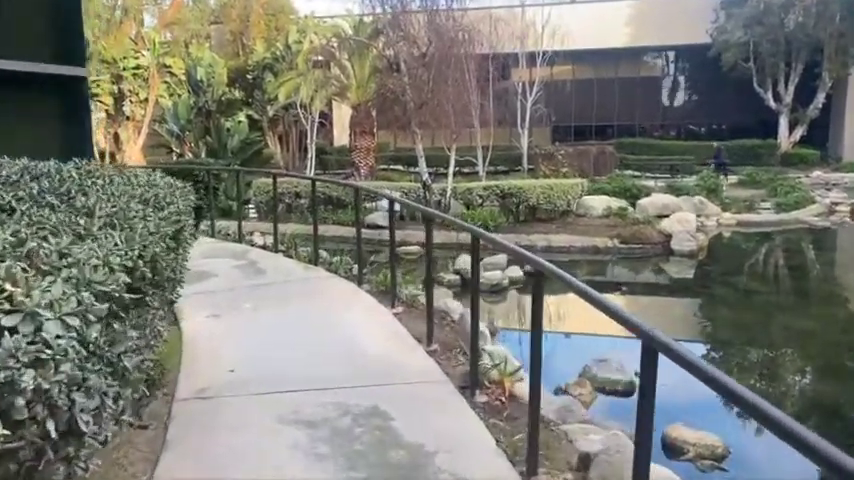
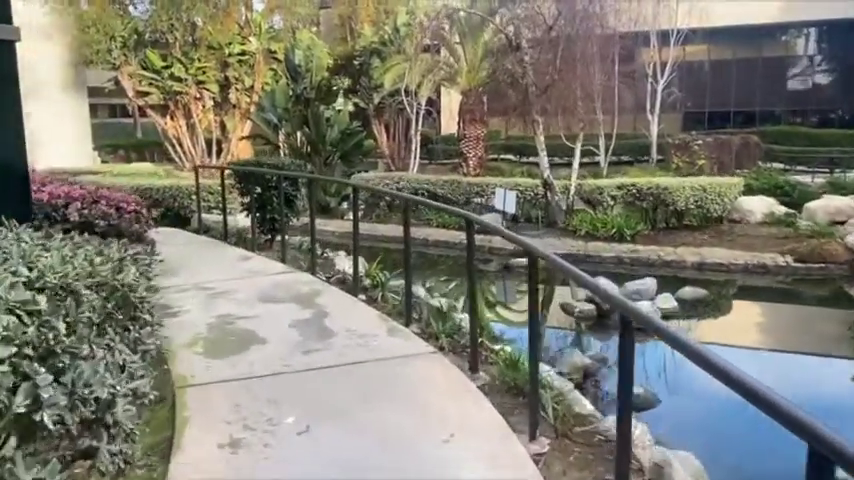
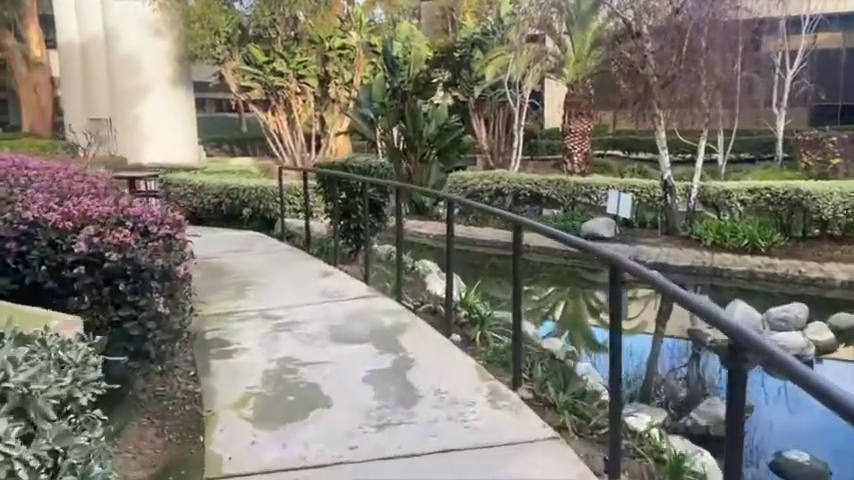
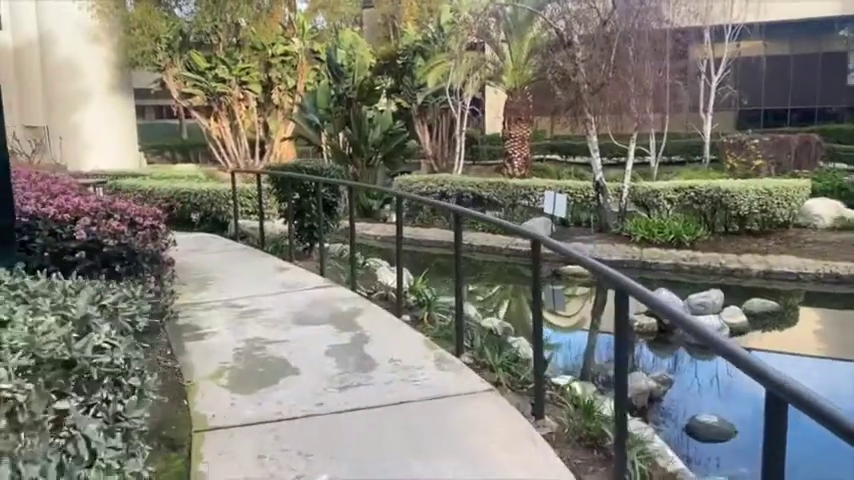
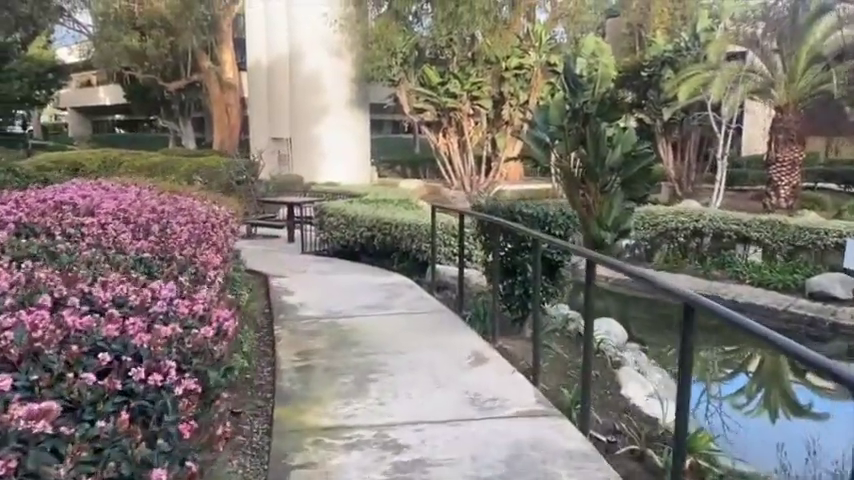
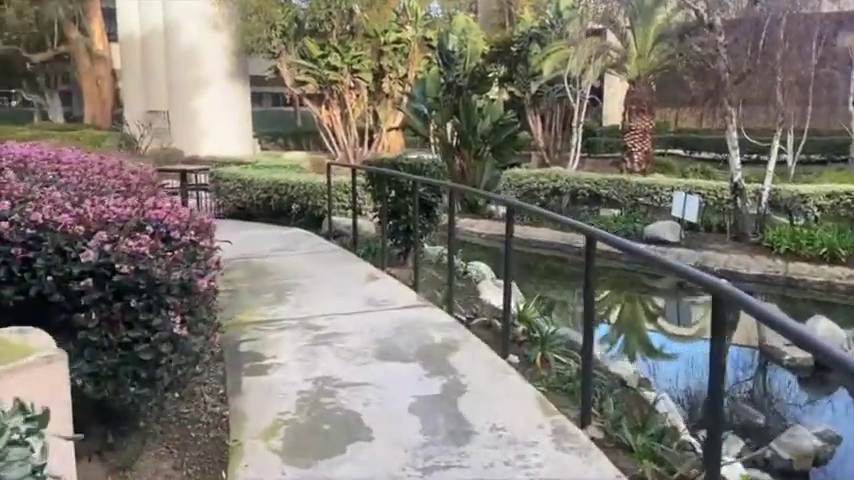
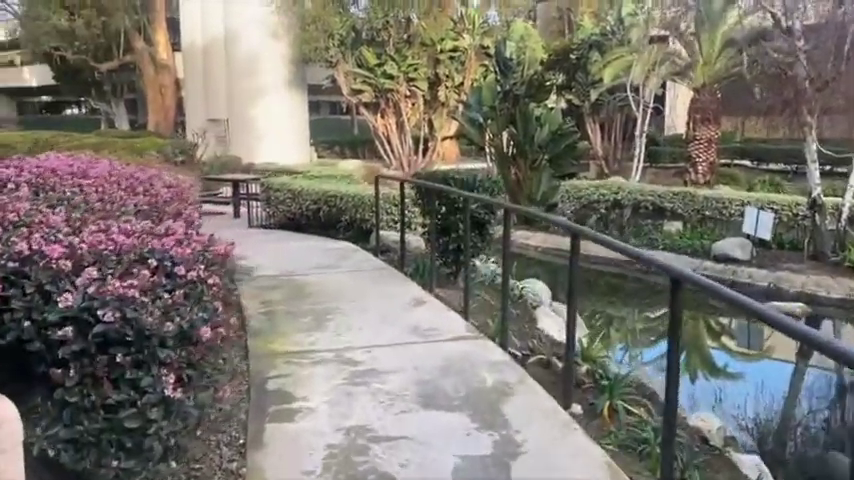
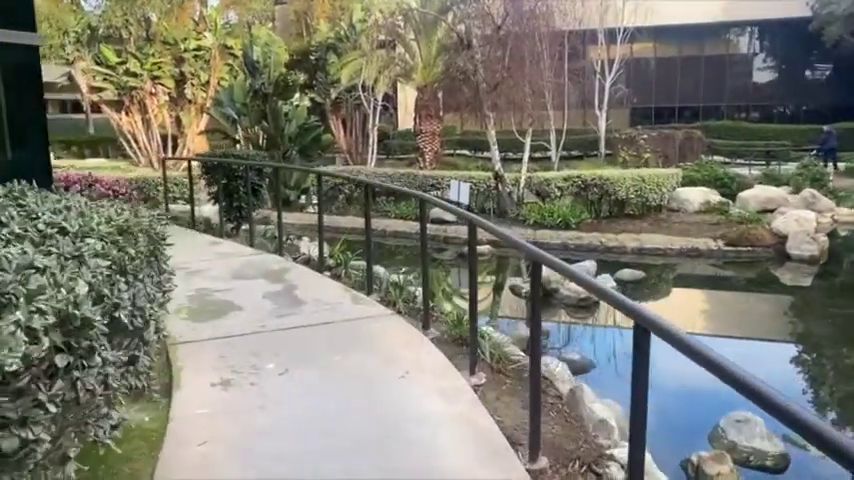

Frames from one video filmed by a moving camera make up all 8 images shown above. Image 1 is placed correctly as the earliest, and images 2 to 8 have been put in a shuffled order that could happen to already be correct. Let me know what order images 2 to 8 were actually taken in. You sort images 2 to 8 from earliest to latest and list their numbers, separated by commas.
8, 2, 4, 3, 6, 7, 5
